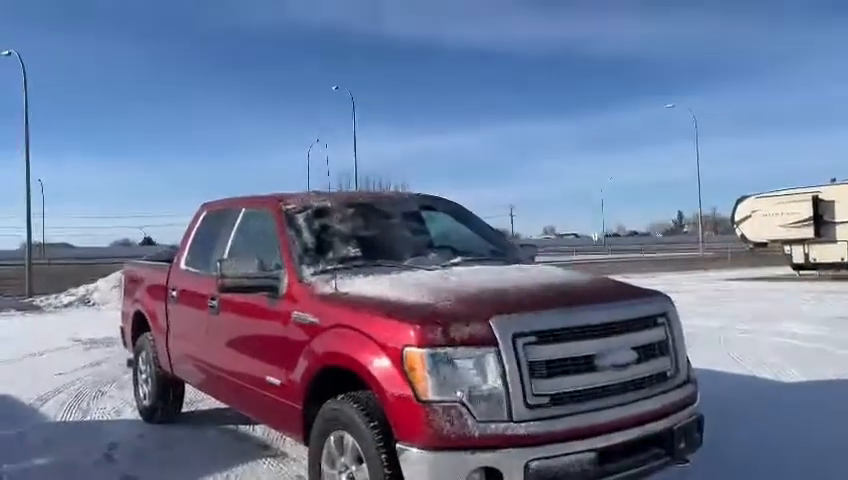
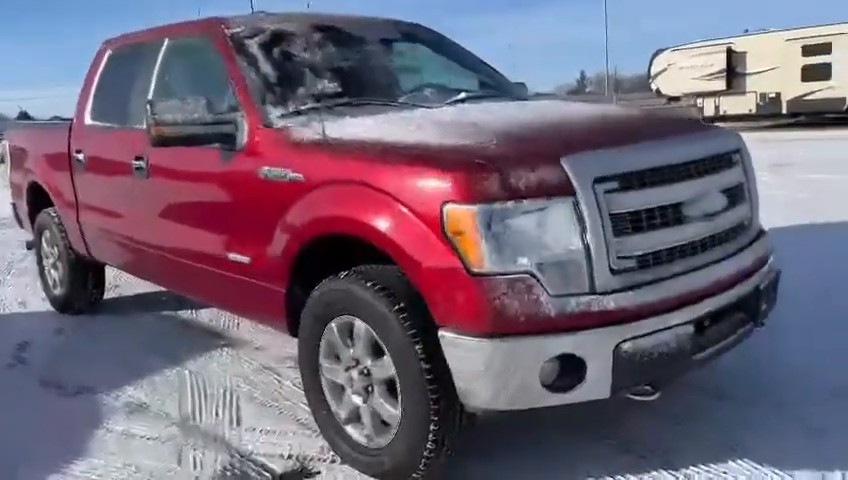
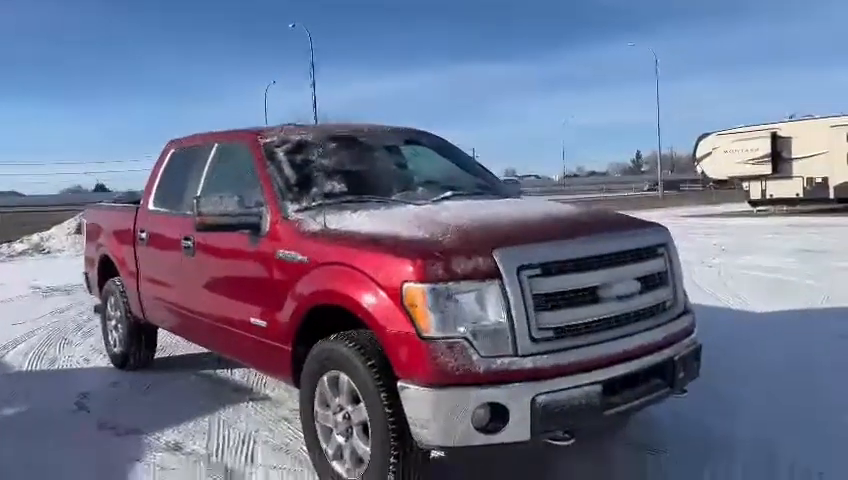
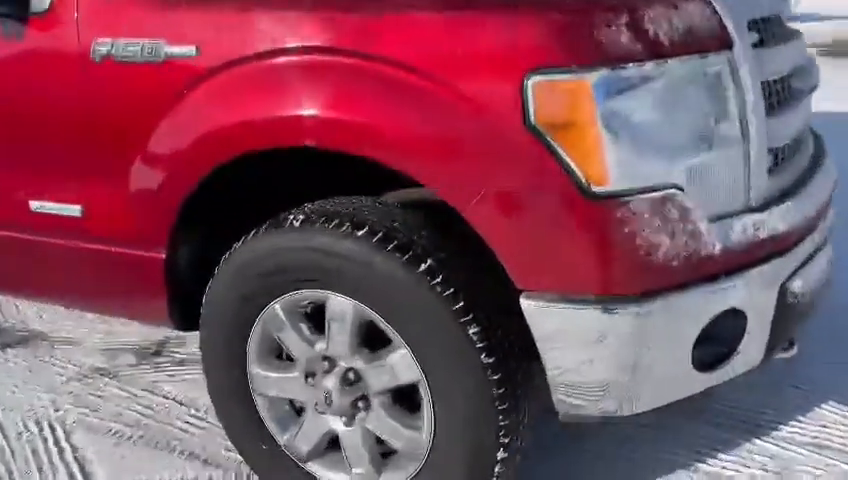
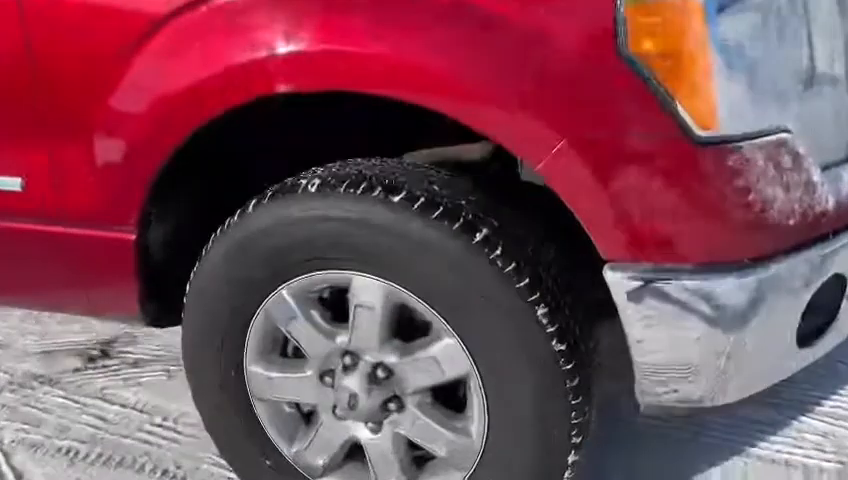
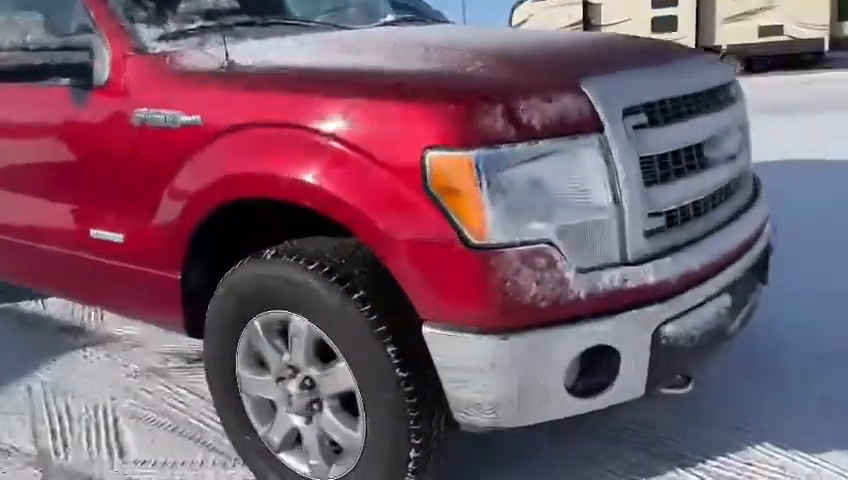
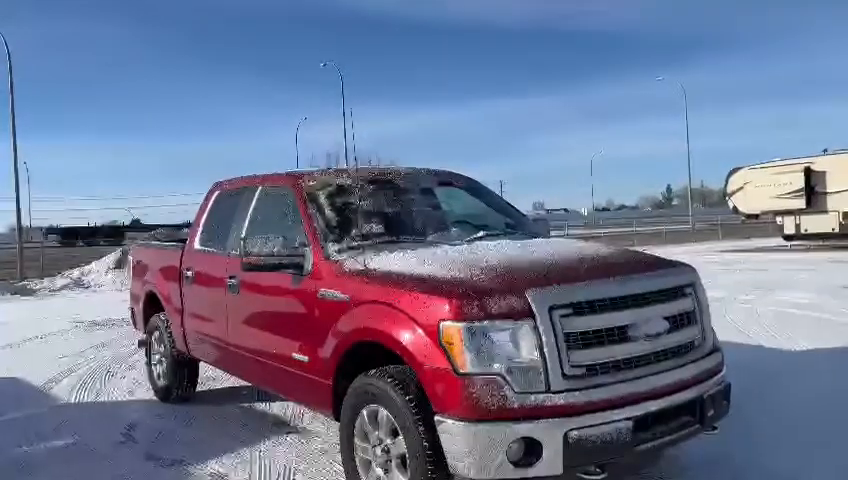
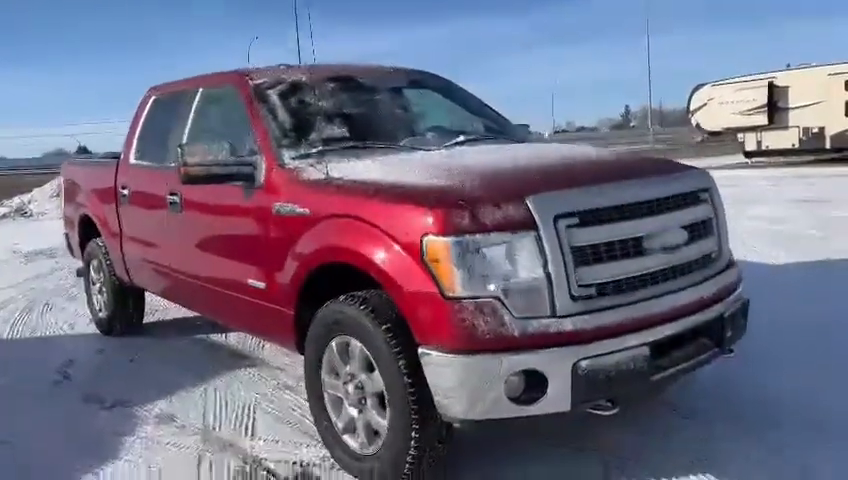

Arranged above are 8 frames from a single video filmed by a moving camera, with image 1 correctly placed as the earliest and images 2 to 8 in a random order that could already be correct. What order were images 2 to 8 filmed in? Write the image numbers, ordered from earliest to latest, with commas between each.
7, 3, 8, 2, 6, 4, 5
